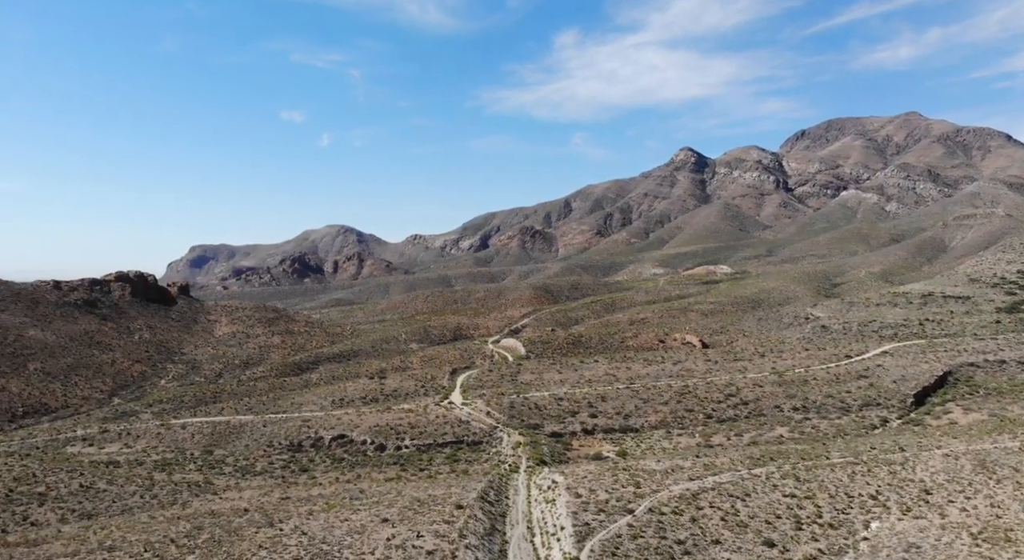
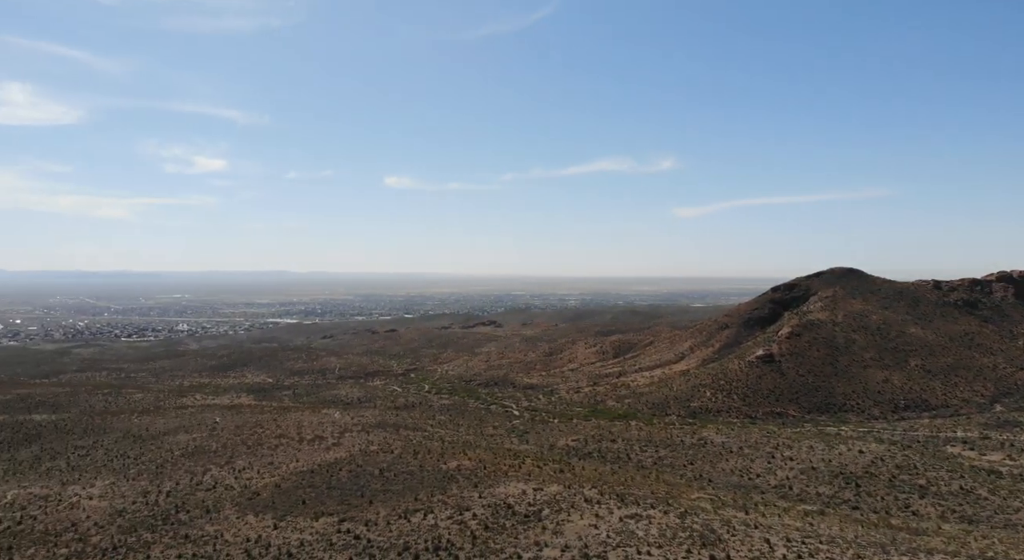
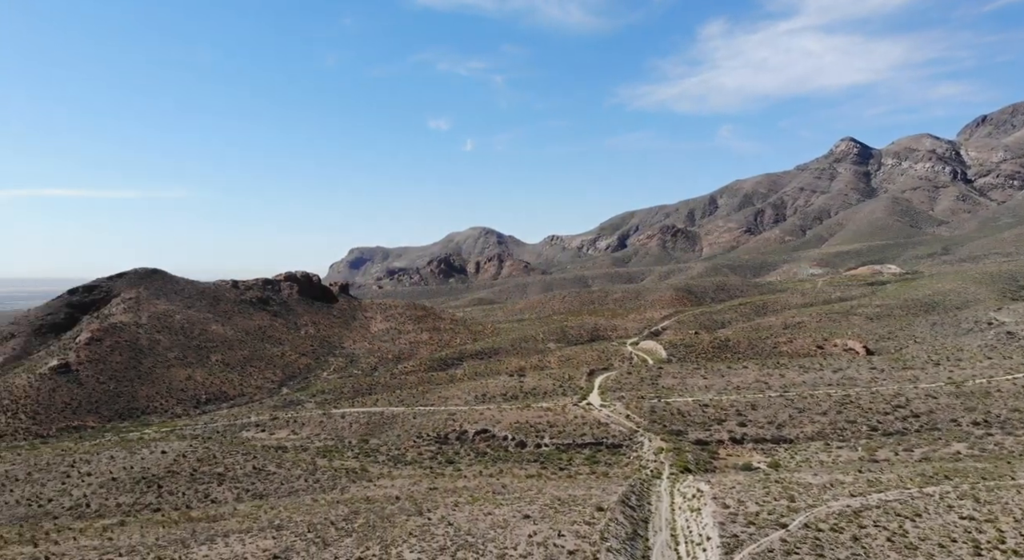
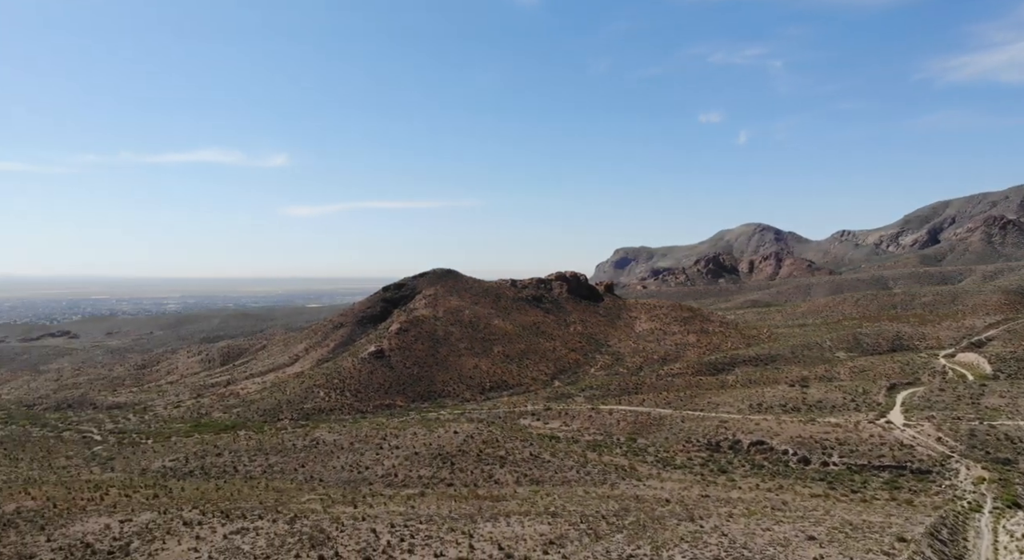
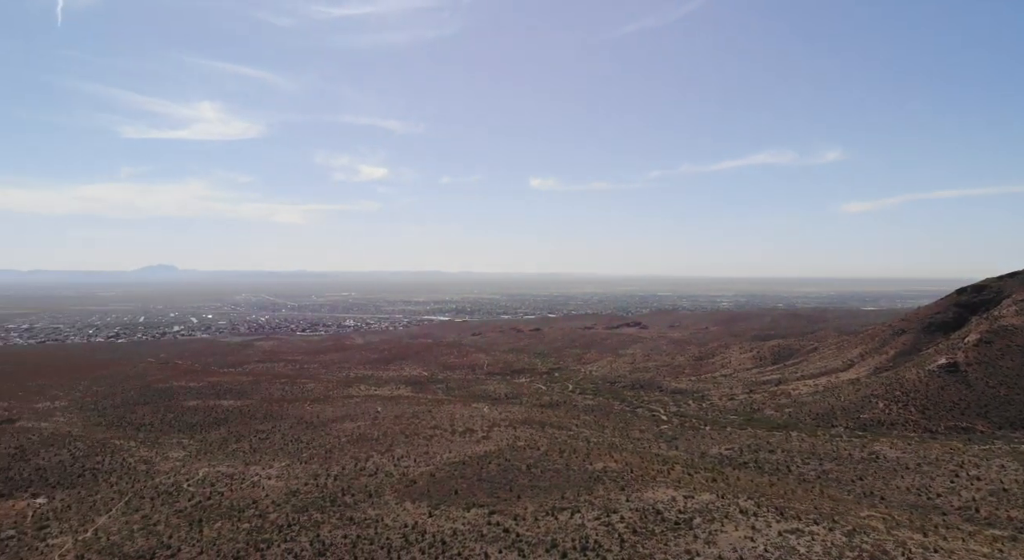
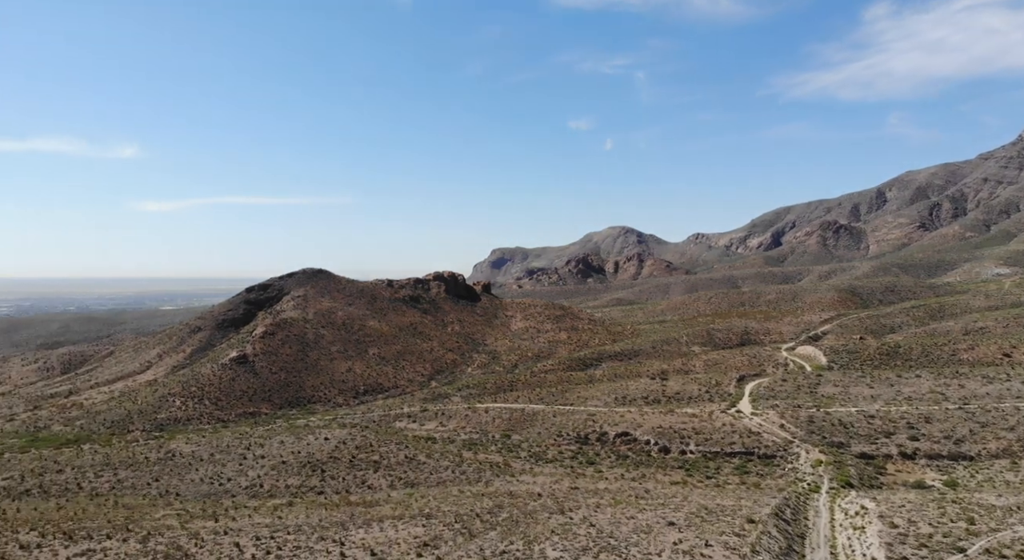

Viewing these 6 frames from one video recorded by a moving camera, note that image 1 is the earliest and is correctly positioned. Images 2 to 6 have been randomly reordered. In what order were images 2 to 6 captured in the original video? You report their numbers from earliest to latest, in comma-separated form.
3, 6, 4, 2, 5
